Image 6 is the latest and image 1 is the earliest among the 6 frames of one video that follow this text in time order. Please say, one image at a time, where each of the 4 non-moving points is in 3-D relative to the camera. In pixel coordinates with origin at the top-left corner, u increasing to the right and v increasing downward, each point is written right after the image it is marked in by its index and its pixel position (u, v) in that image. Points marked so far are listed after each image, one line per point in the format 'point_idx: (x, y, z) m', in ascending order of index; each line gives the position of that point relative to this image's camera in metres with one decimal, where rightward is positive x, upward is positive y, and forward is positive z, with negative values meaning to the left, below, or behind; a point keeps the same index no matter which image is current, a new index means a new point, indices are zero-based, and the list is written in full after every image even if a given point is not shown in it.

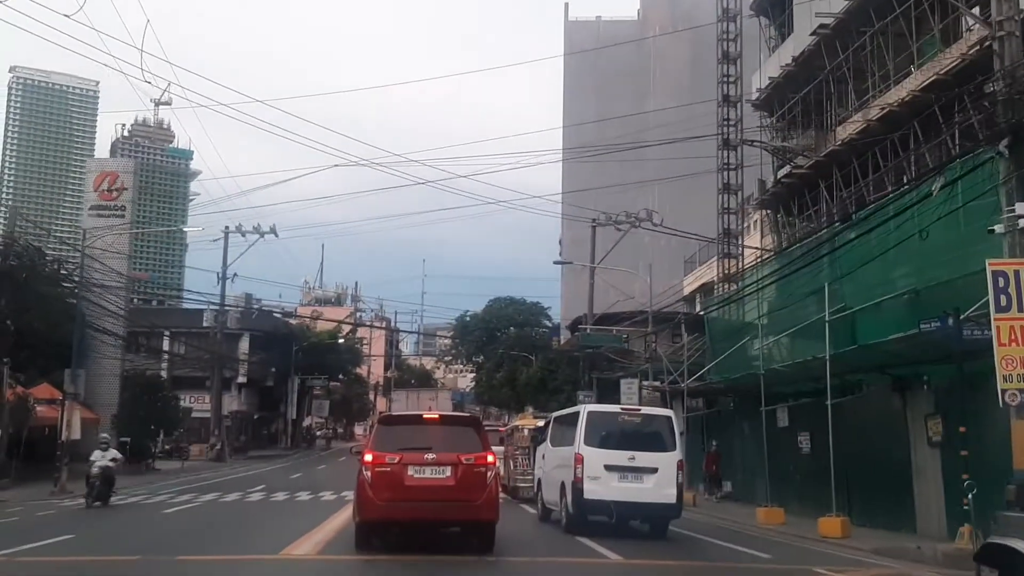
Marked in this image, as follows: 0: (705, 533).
0: (+3.8, -4.8, +19.9) m
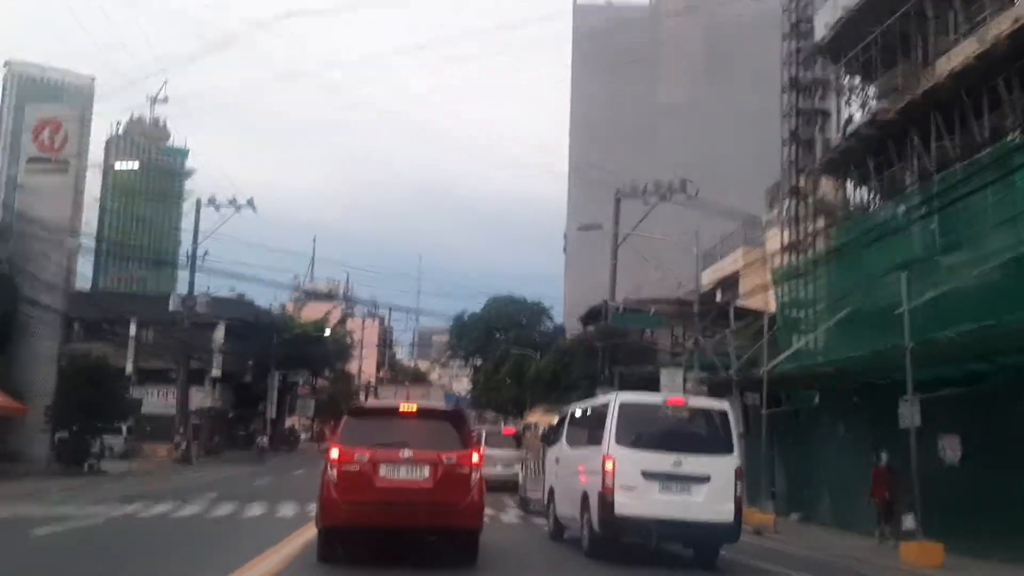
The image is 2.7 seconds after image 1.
0: (+4.1, -4.1, +14.7) m
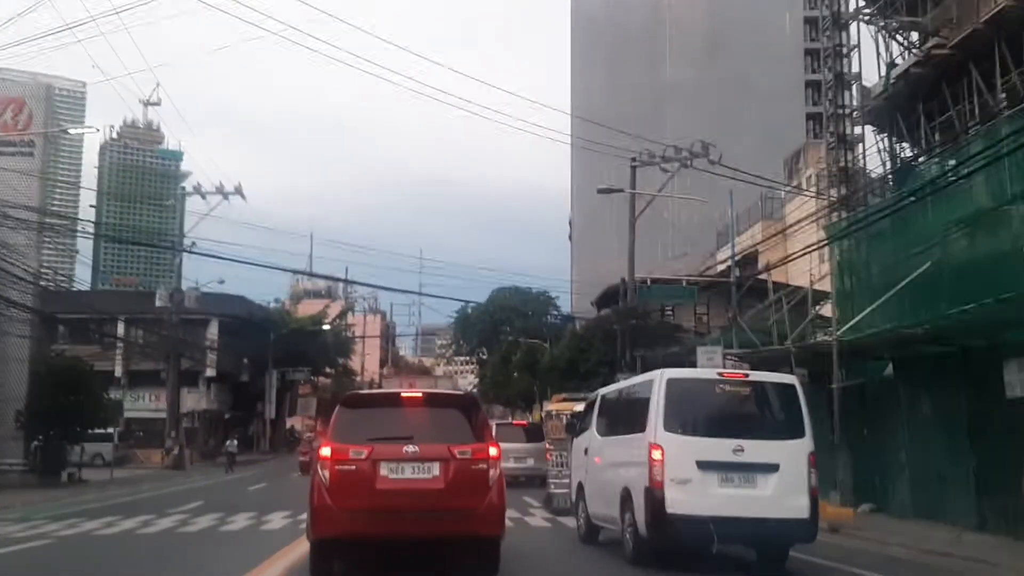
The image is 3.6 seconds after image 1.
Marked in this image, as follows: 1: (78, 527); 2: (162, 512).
0: (+4.5, -3.4, +12.2) m
1: (-6.3, -3.5, +14.7) m
2: (-6.1, -3.9, +17.5) m
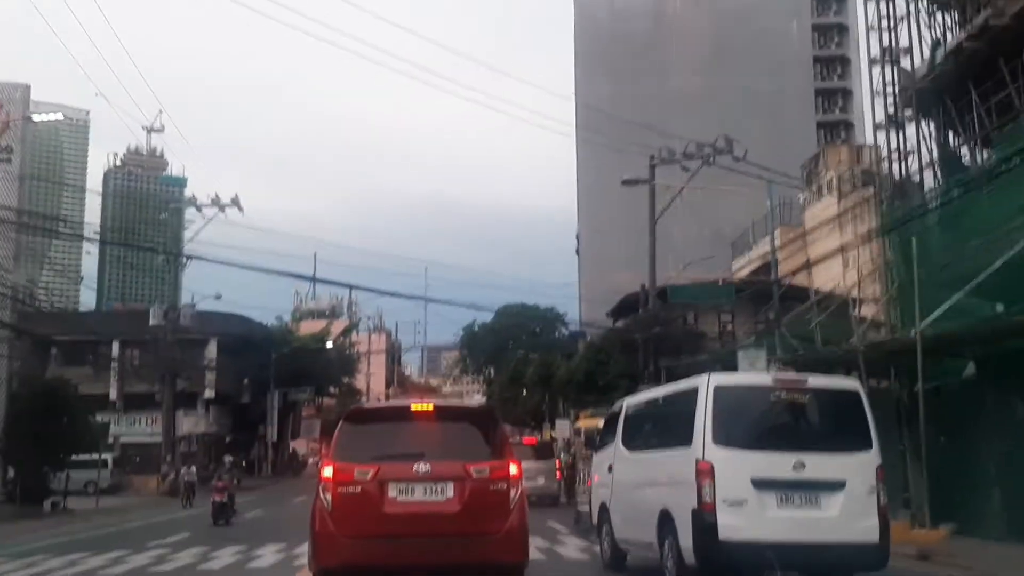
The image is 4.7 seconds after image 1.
0: (+4.8, -3.2, +10.2) m
1: (-6.0, -3.5, +12.8) m
2: (-5.7, -4.0, +15.5) m
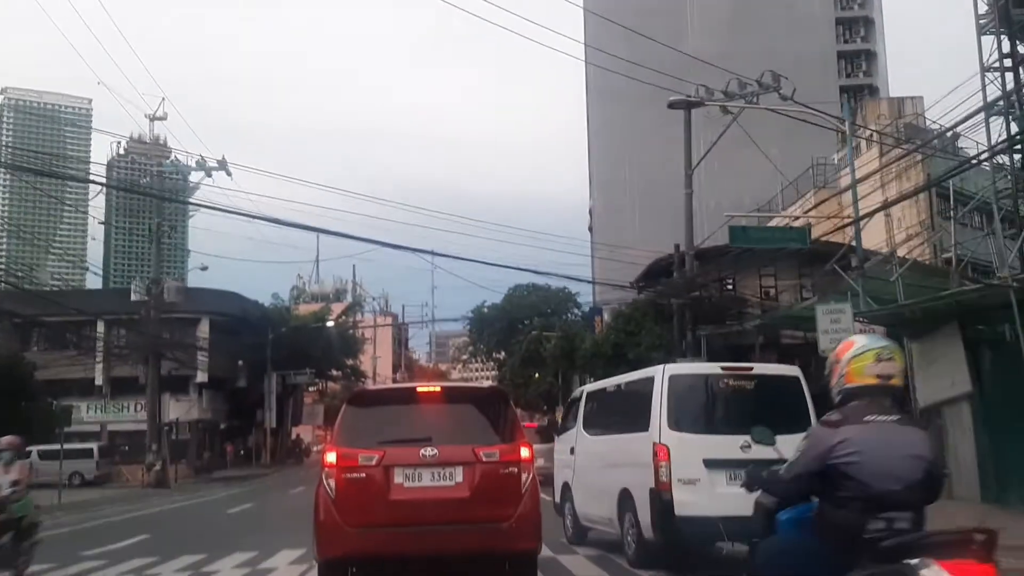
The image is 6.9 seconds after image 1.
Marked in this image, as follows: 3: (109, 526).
0: (+5.2, -2.5, +7.0) m
1: (-5.6, -2.9, +9.6) m
2: (-5.3, -3.3, +12.4) m
3: (-7.4, -4.5, +18.8) m
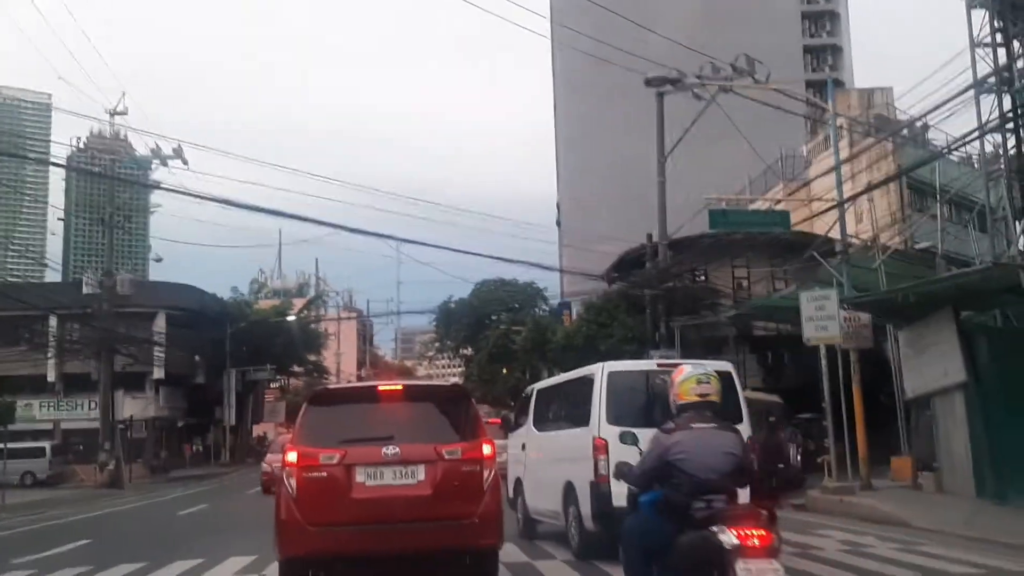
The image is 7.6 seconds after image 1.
0: (+5.0, -2.3, +6.4) m
1: (-5.8, -2.7, +8.6) m
2: (-5.6, -3.1, +11.4) m
3: (-7.9, -4.3, +17.7) m
